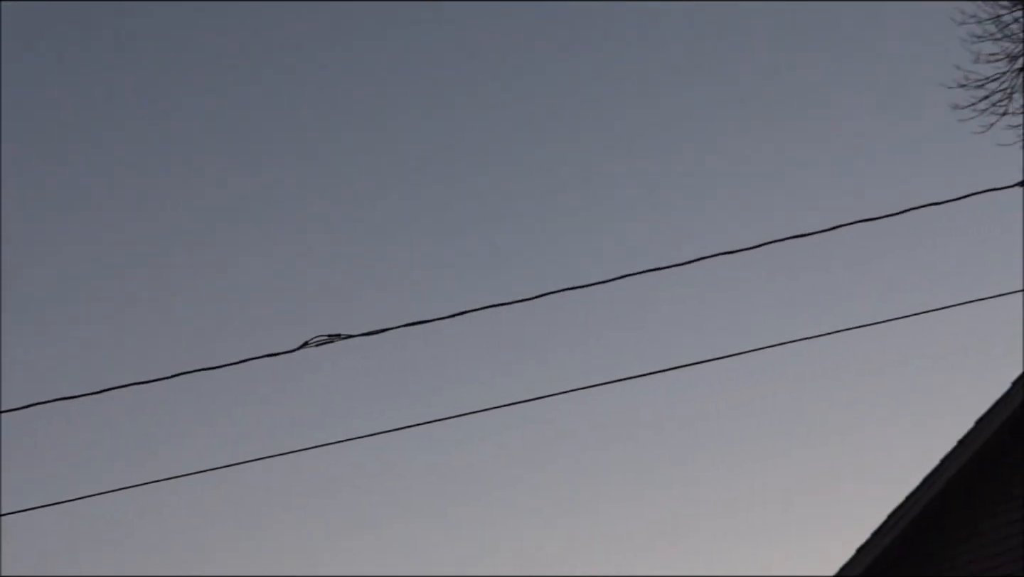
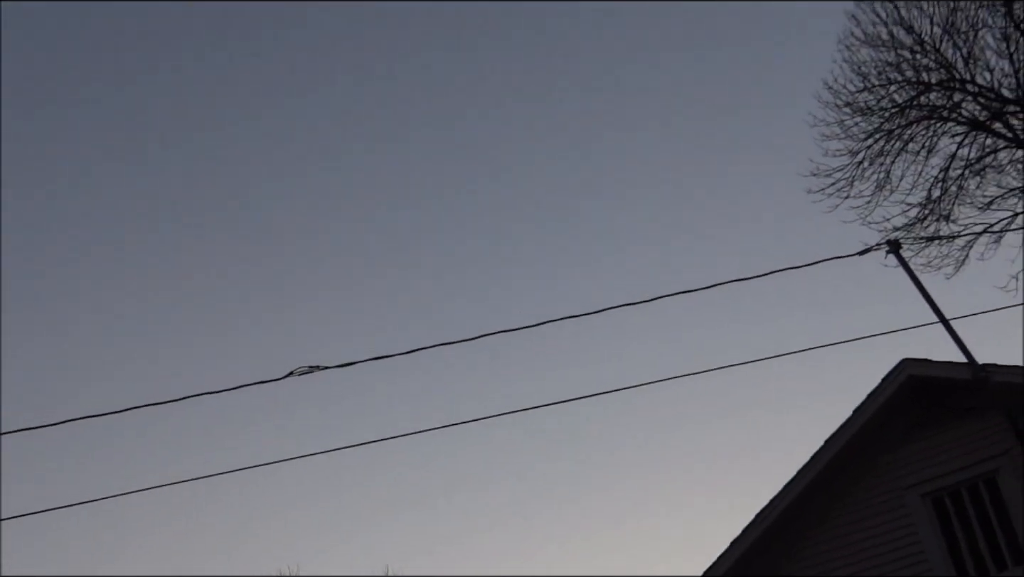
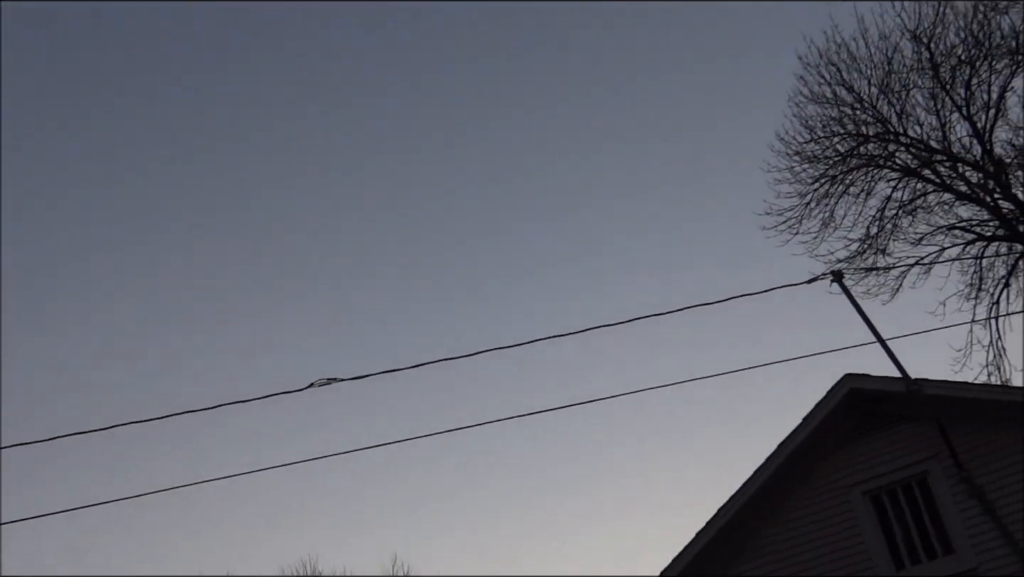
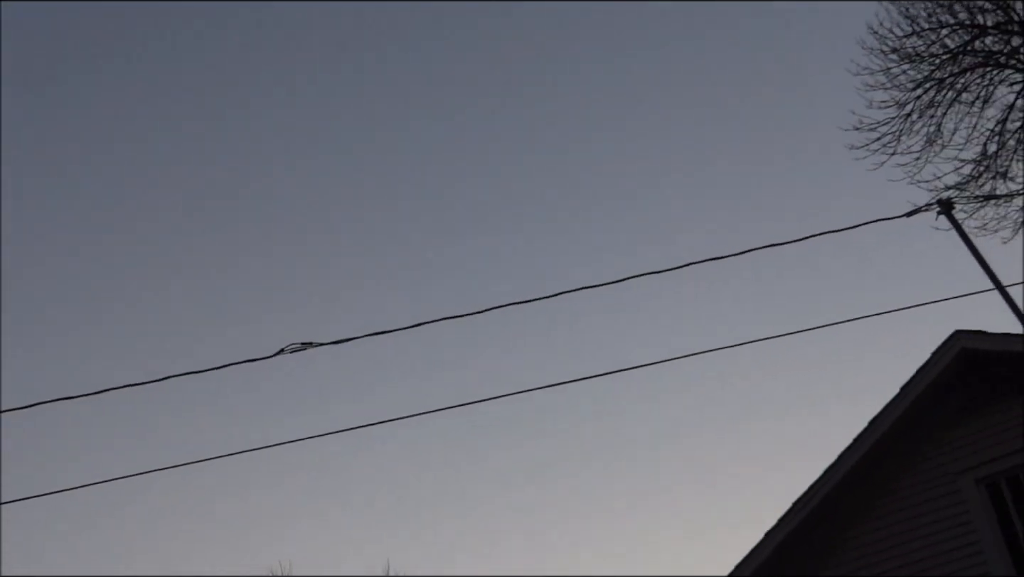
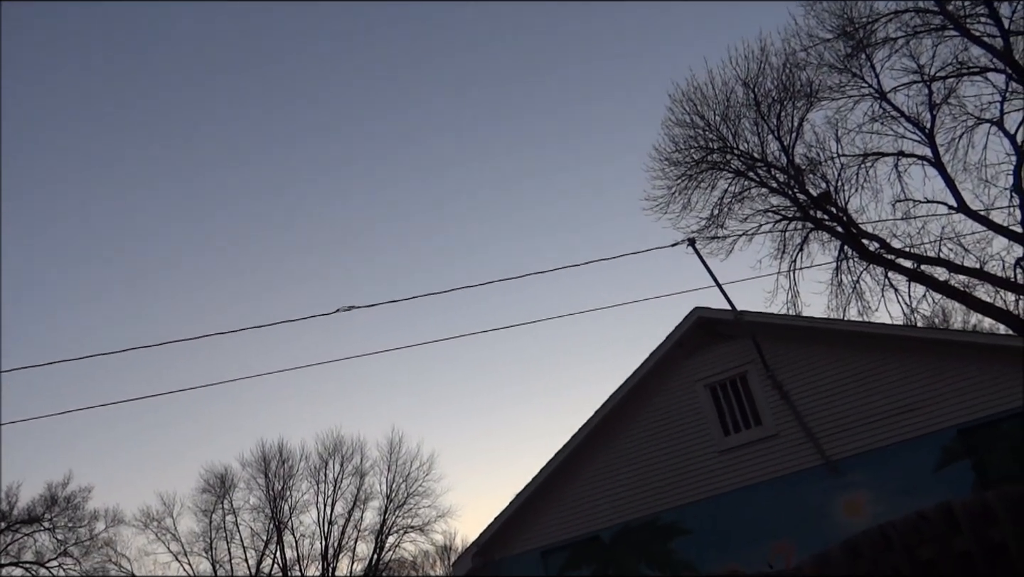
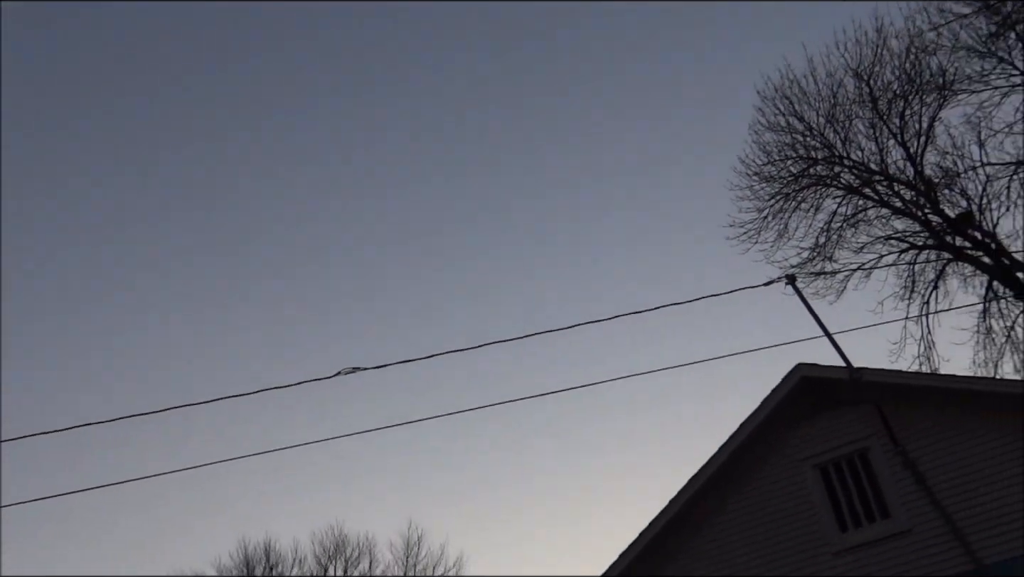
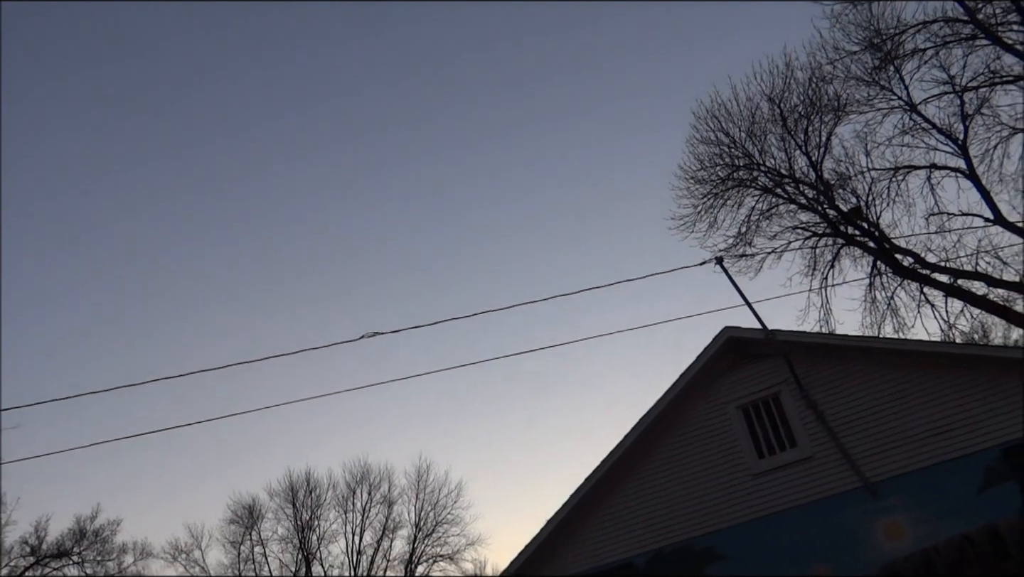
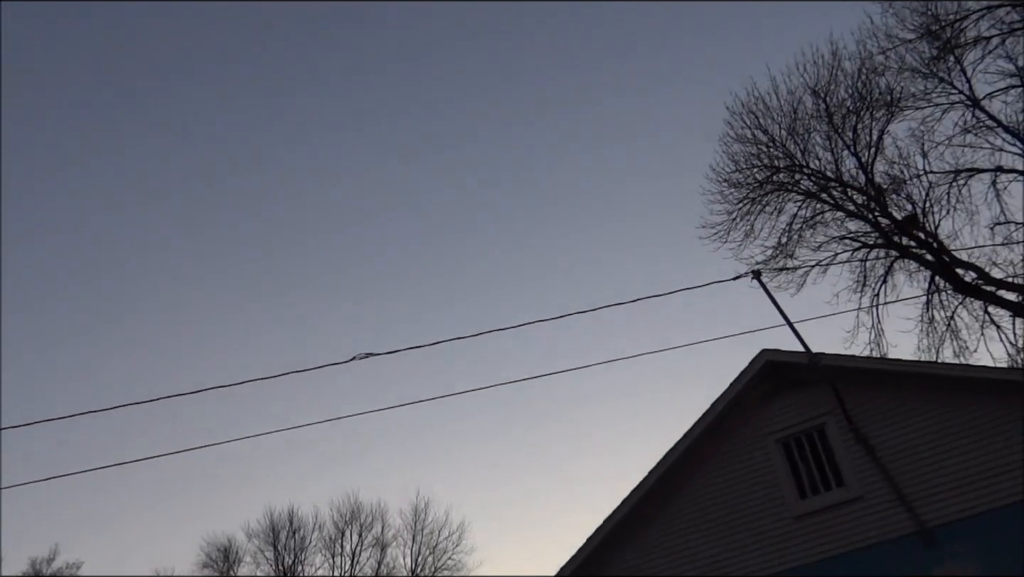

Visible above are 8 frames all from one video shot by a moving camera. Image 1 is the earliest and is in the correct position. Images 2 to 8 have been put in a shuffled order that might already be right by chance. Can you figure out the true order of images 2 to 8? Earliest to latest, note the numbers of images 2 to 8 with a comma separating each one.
4, 2, 3, 6, 8, 7, 5
